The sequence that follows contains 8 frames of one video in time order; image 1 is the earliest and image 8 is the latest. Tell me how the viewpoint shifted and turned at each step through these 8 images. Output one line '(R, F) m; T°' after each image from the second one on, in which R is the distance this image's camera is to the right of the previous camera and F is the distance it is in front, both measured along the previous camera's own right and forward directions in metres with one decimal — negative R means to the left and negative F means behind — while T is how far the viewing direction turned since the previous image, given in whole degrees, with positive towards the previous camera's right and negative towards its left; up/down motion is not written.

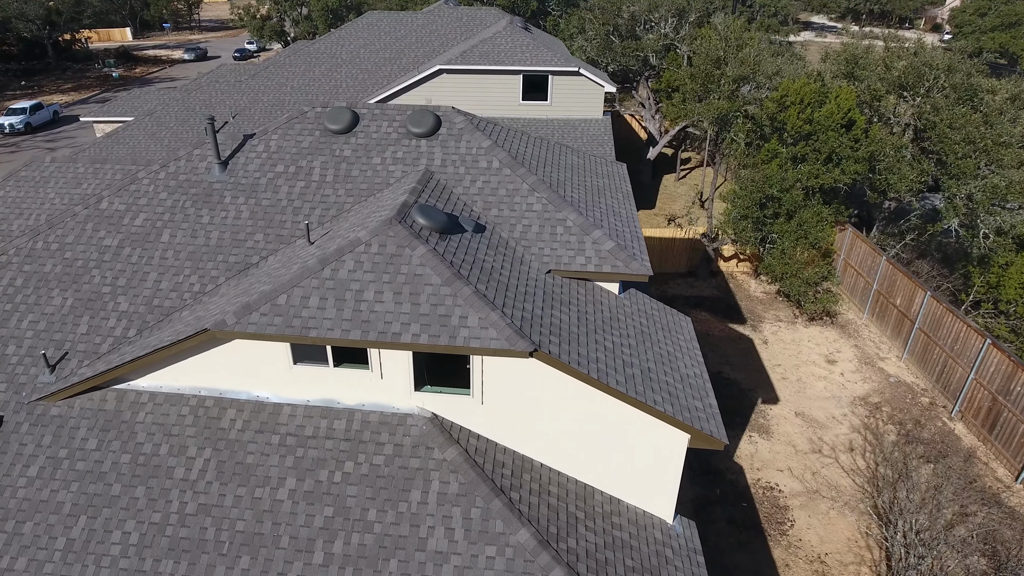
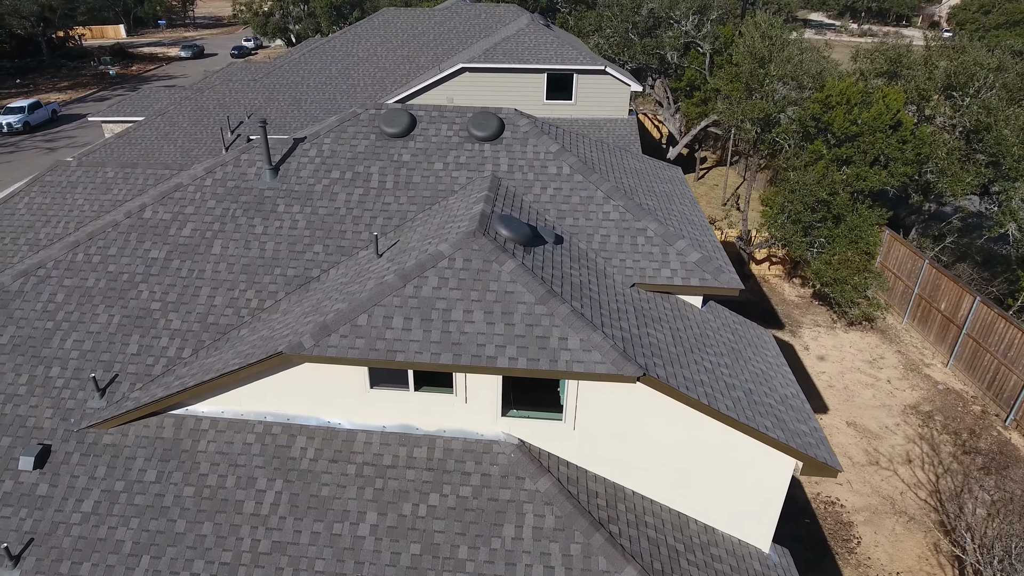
(-1.6, +0.8) m; +1°
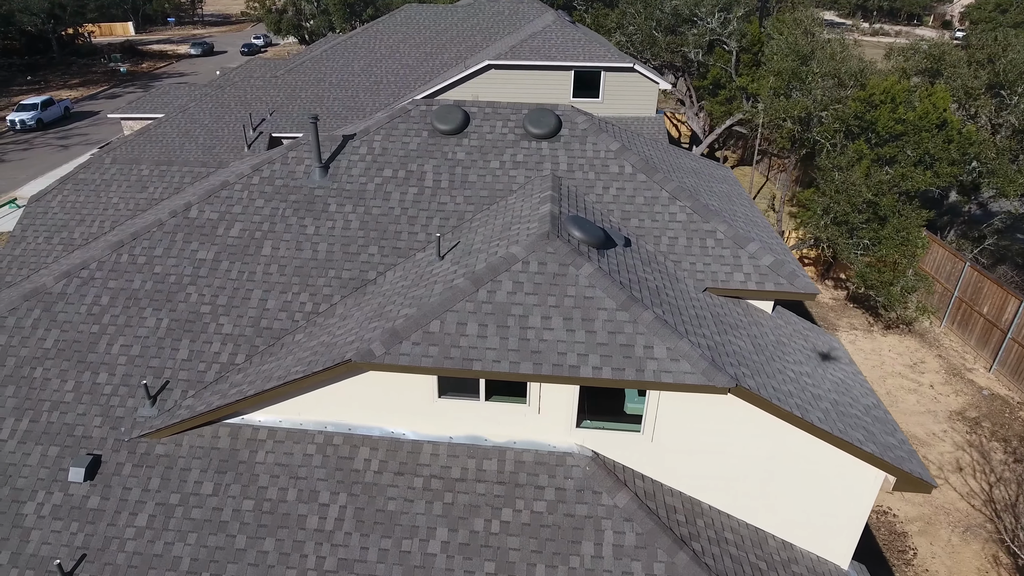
(-1.1, +0.5) m; 0°
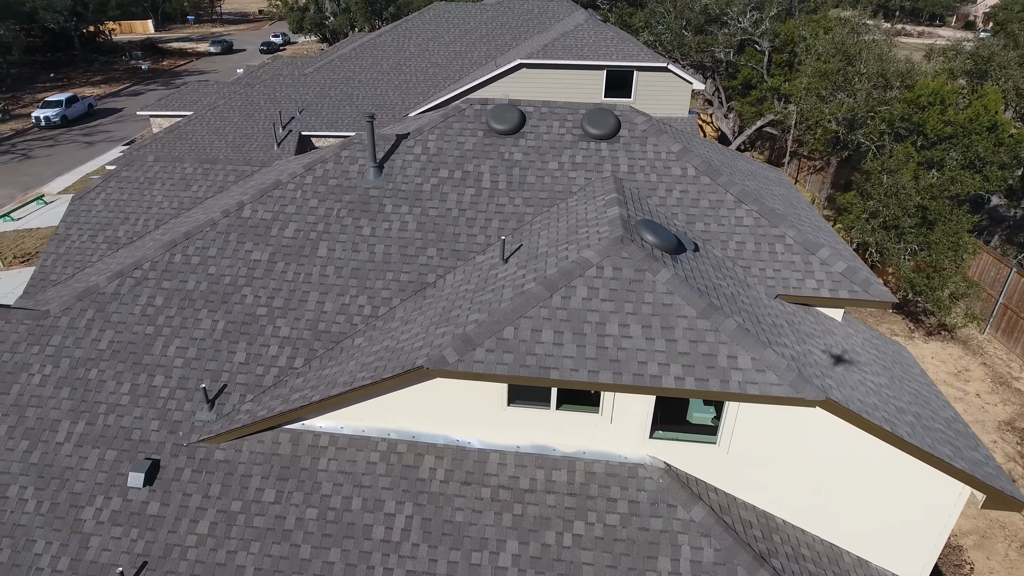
(-0.9, +0.3) m; -1°
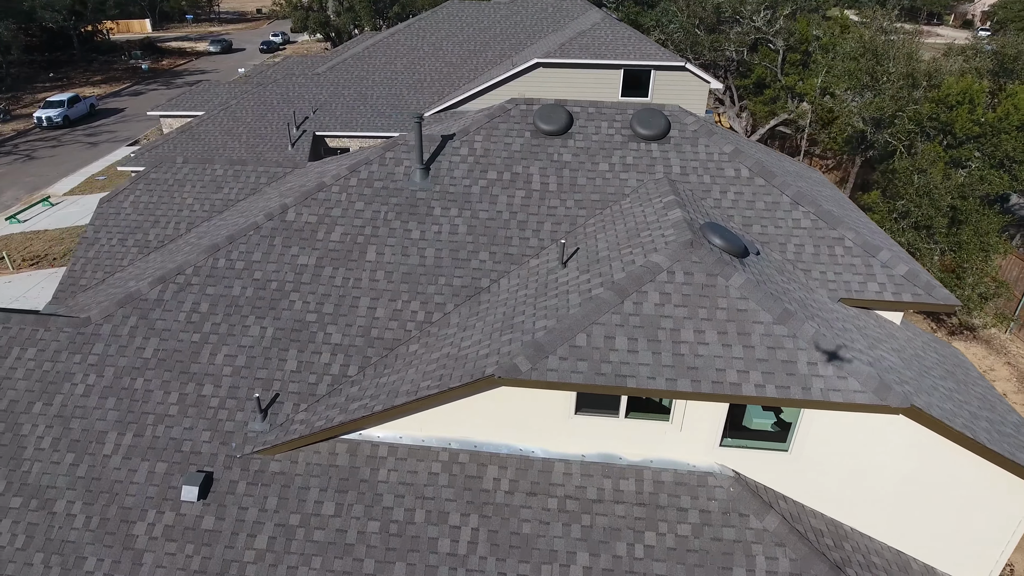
(-1.0, +0.3) m; +1°
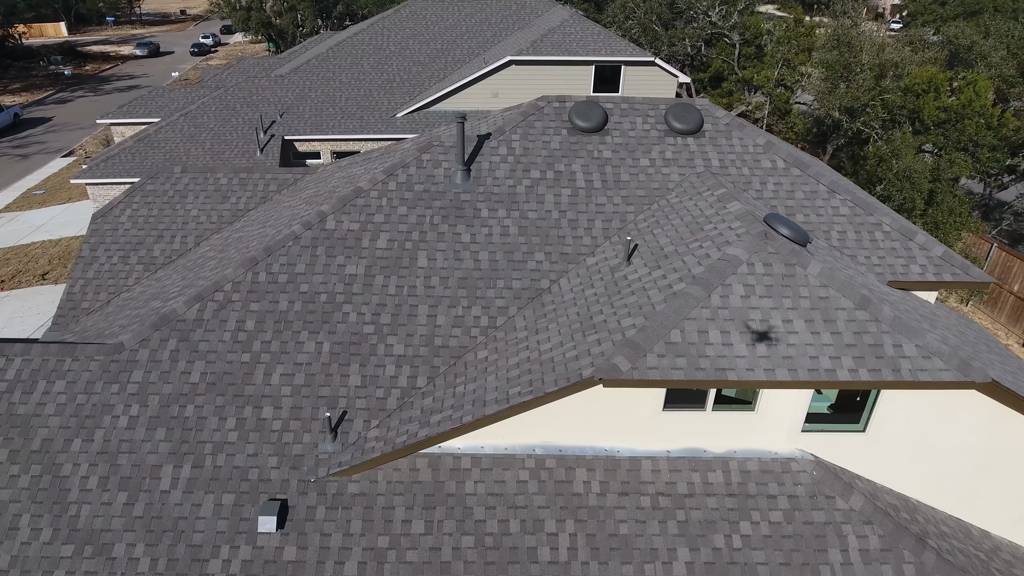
(-2.0, +0.3) m; +6°
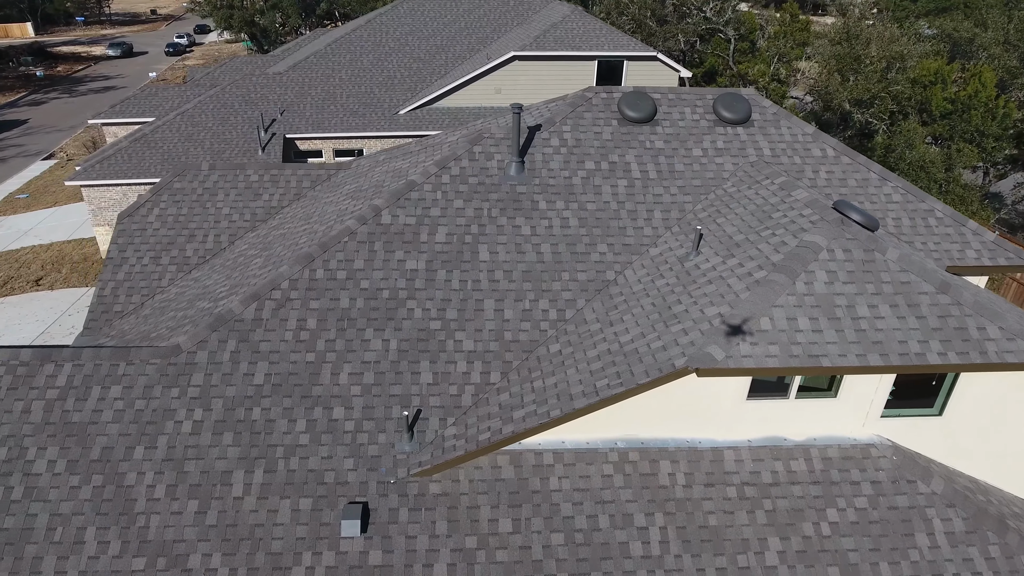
(-1.5, +0.2) m; +2°
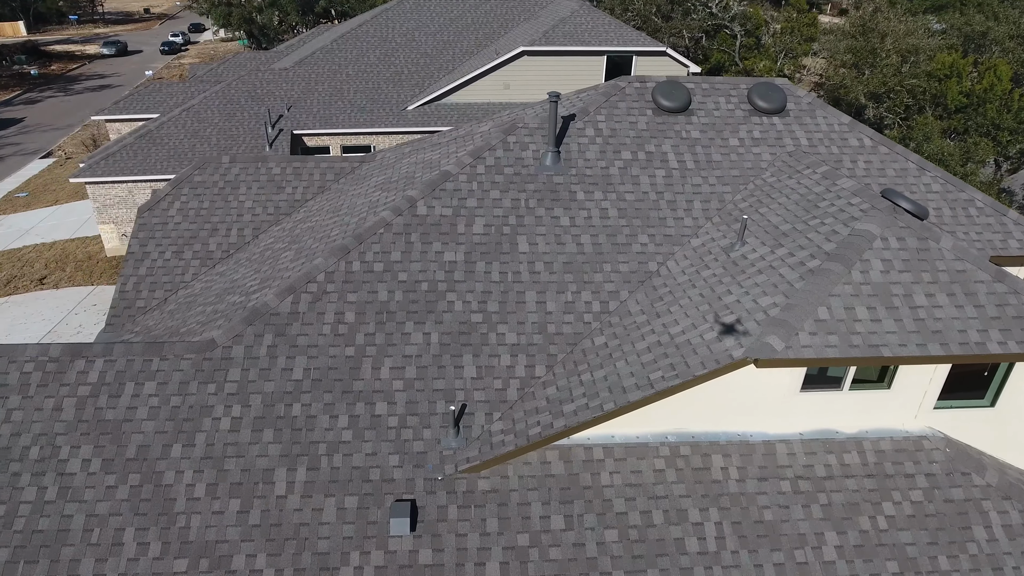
(-0.8, +0.2) m; +1°
